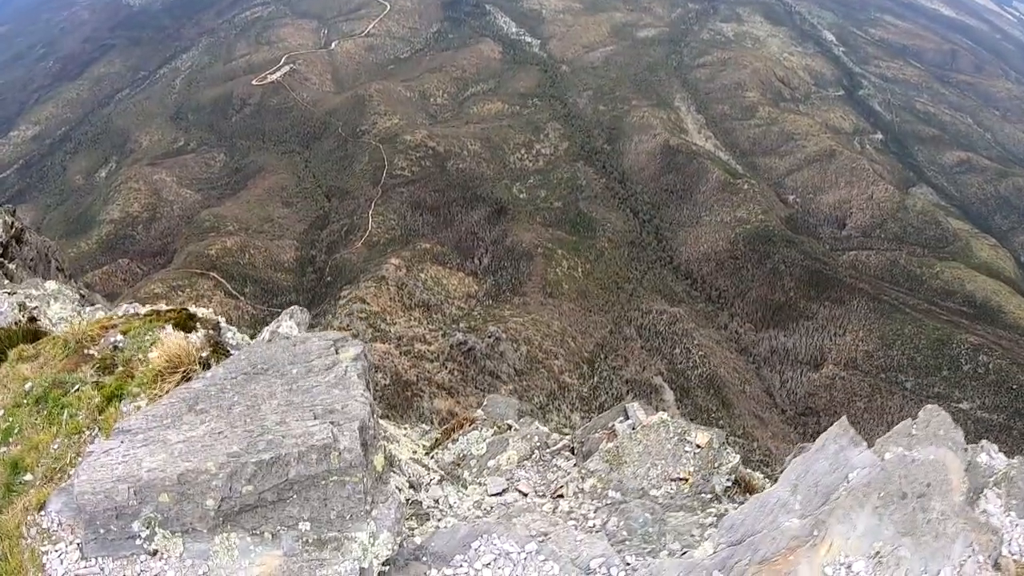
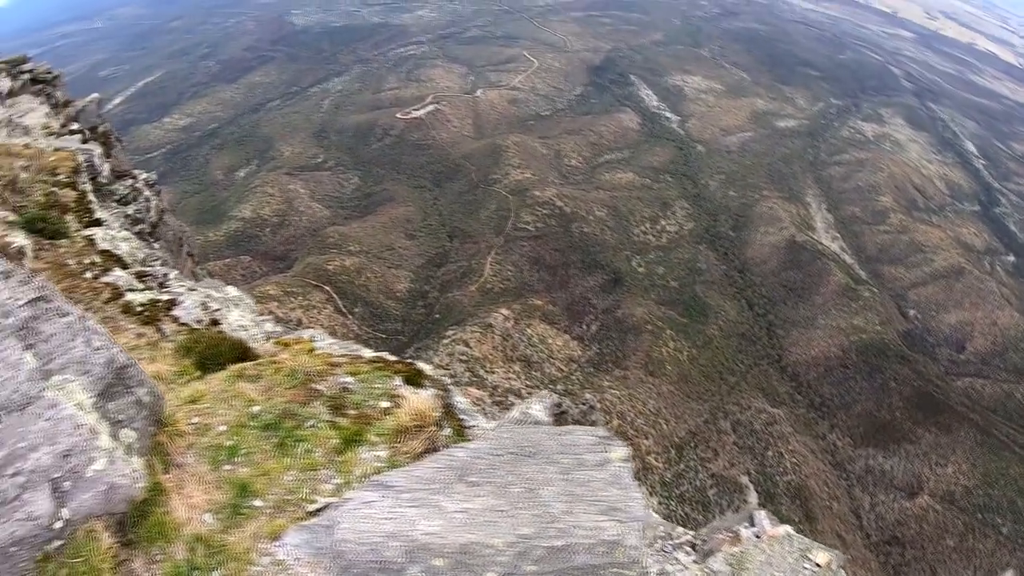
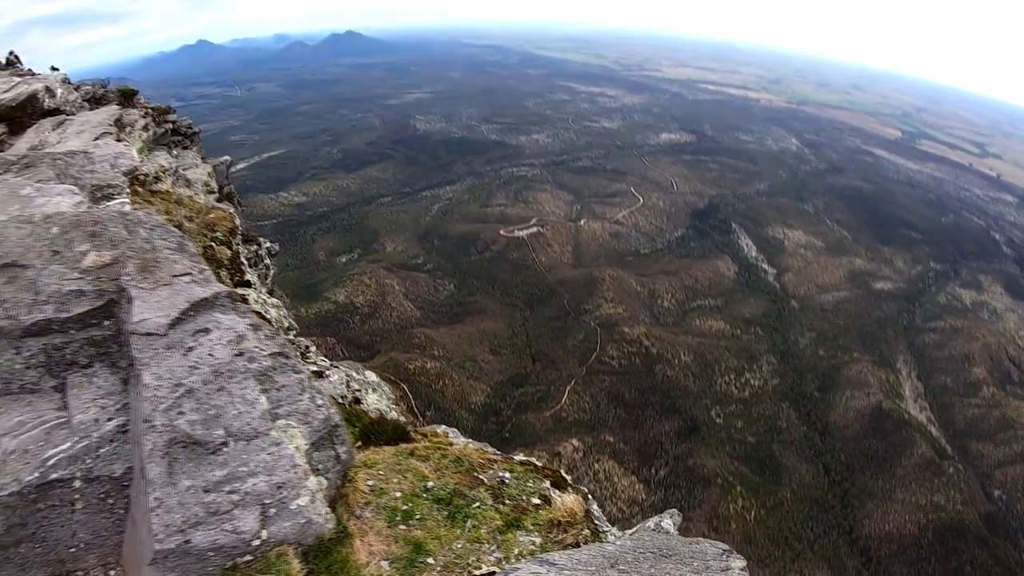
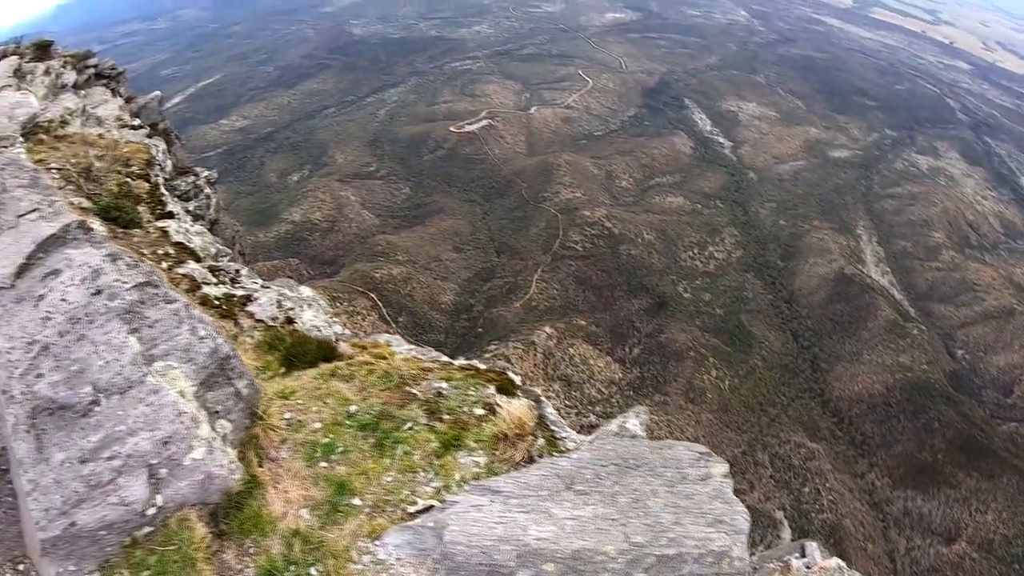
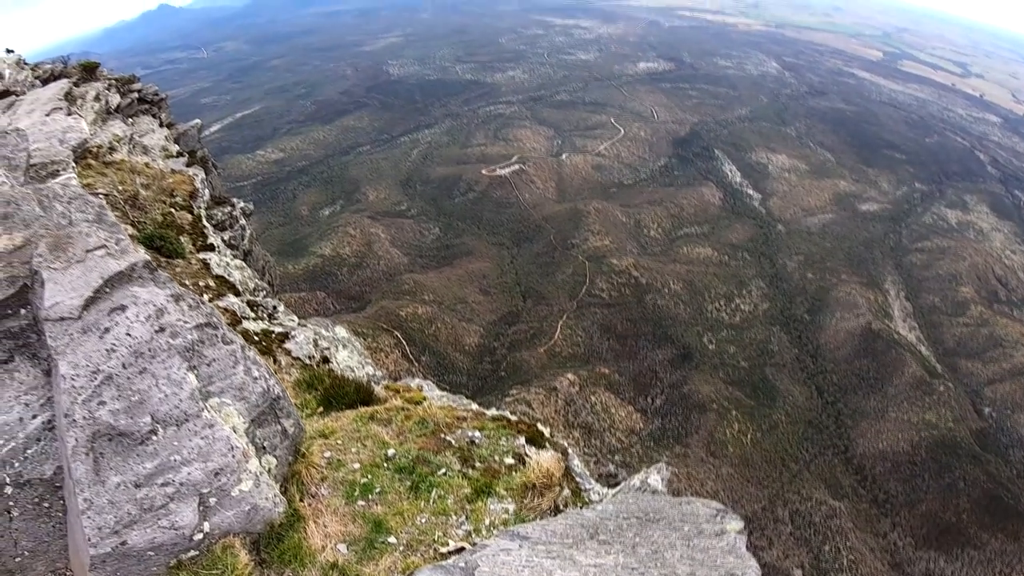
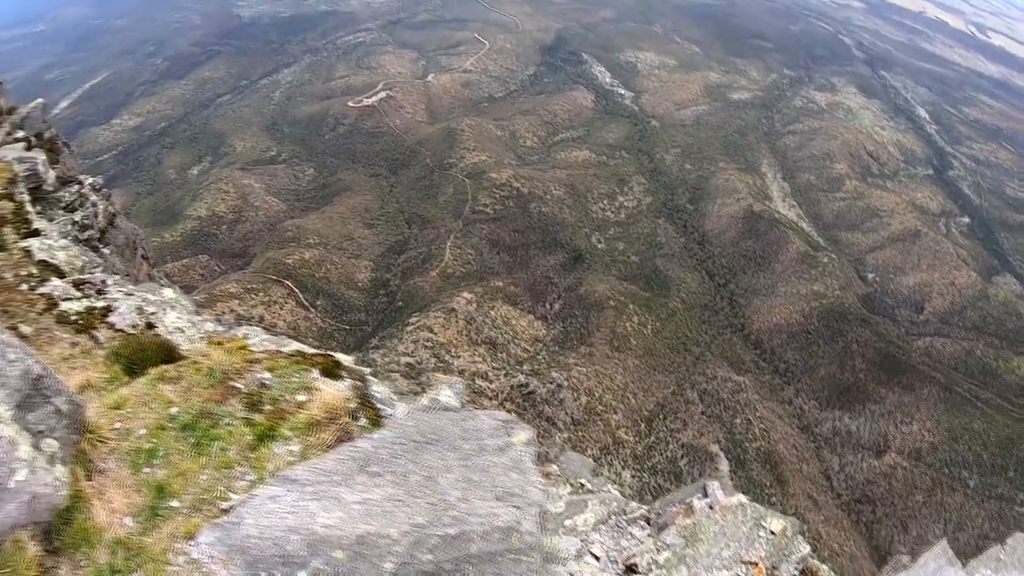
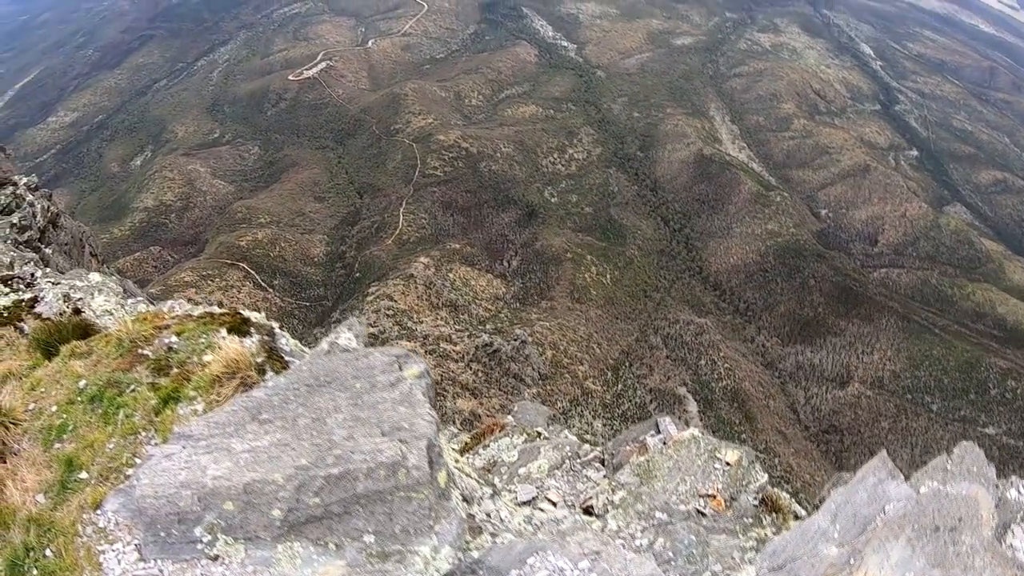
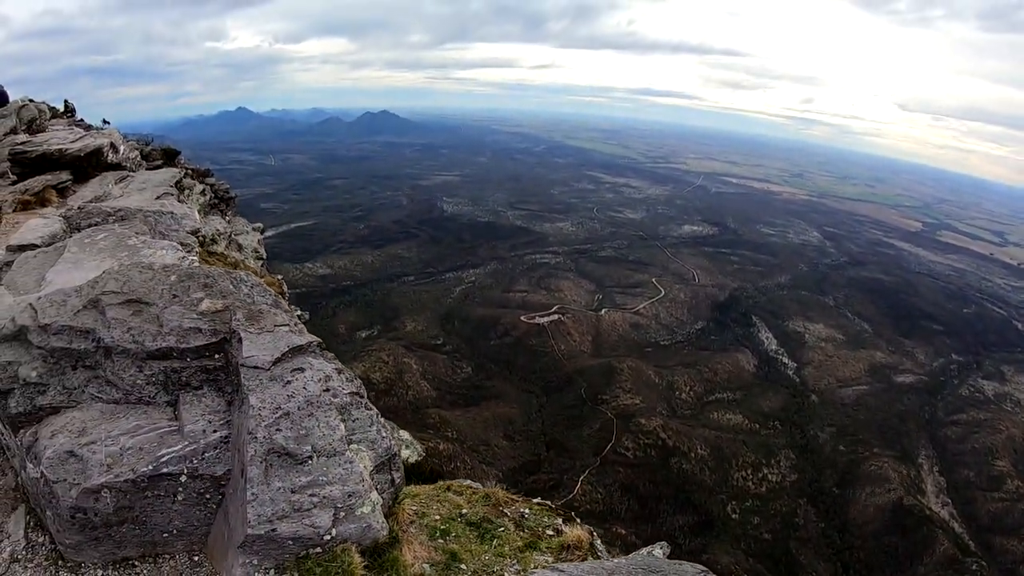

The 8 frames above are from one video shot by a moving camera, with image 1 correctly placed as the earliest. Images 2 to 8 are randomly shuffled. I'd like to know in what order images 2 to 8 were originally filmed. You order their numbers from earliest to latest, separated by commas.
7, 6, 2, 4, 5, 3, 8
